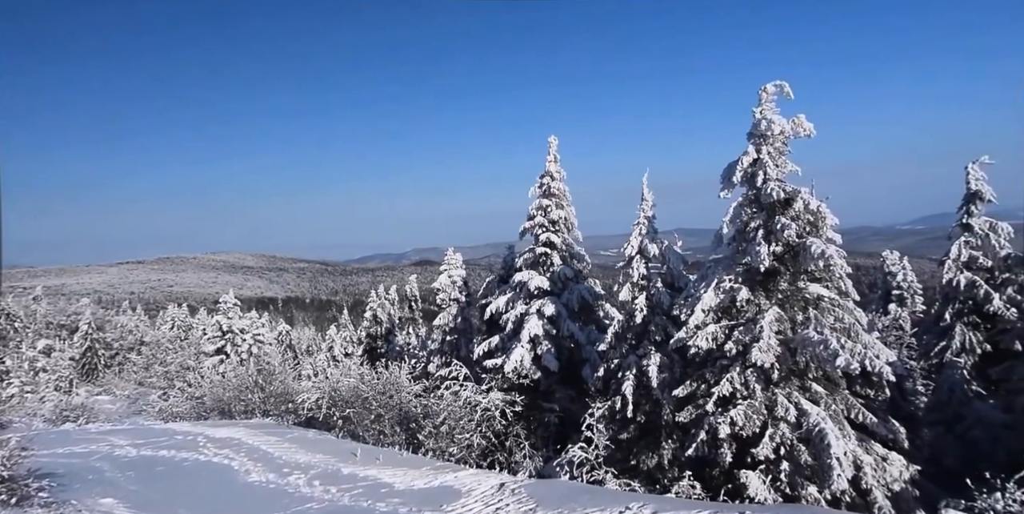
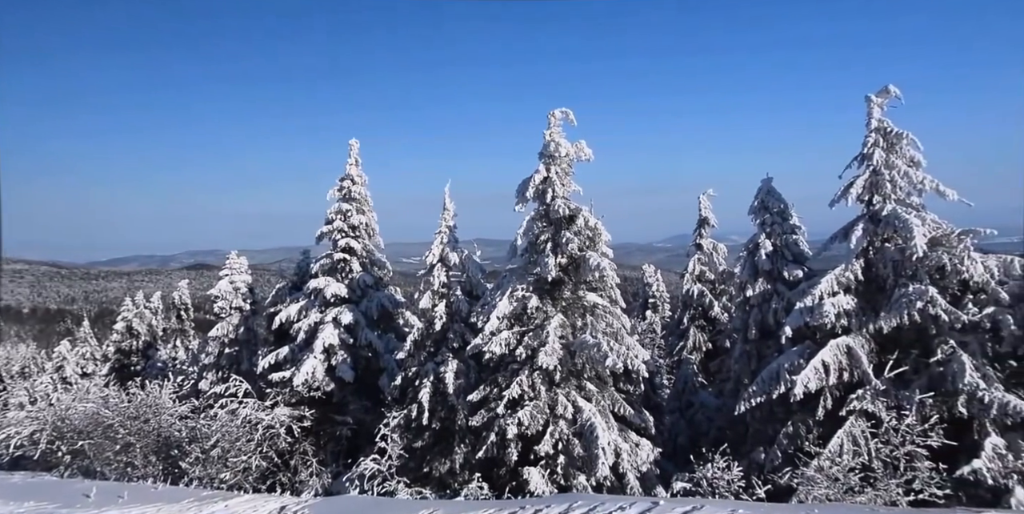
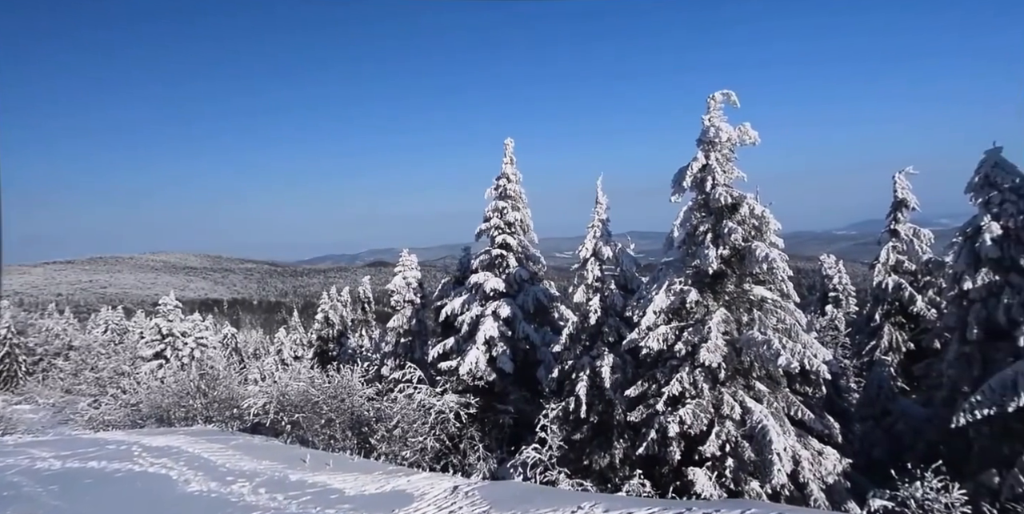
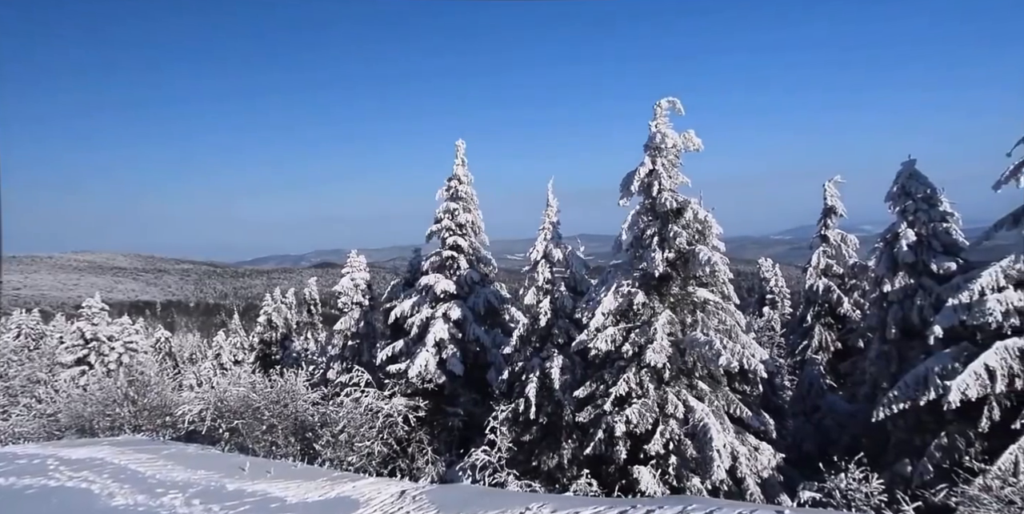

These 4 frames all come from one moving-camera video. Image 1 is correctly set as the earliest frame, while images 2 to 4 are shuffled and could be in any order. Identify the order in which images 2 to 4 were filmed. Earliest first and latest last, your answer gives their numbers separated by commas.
3, 4, 2
